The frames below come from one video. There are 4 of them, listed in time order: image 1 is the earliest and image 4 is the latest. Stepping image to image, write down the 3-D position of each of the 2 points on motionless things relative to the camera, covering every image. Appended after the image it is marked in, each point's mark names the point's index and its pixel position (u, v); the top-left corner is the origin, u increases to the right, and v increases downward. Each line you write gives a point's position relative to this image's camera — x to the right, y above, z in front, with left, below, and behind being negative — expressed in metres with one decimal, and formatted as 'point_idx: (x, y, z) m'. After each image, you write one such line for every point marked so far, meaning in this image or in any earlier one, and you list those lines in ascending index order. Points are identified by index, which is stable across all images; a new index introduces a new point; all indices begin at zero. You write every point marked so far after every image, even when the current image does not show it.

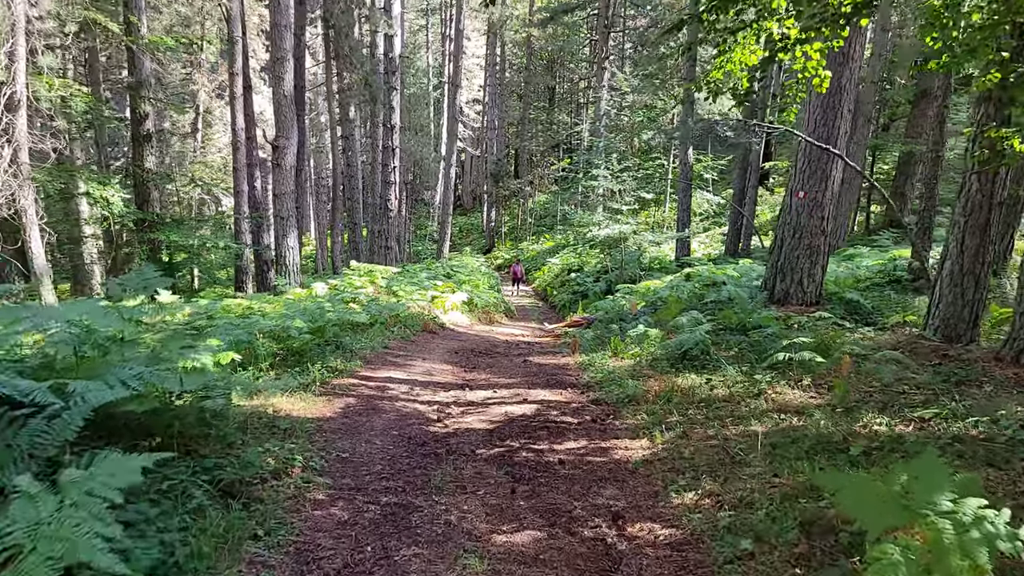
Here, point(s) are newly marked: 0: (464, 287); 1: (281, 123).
0: (-0.9, 0.0, +15.8) m
1: (-4.3, +3.1, +14.7) m
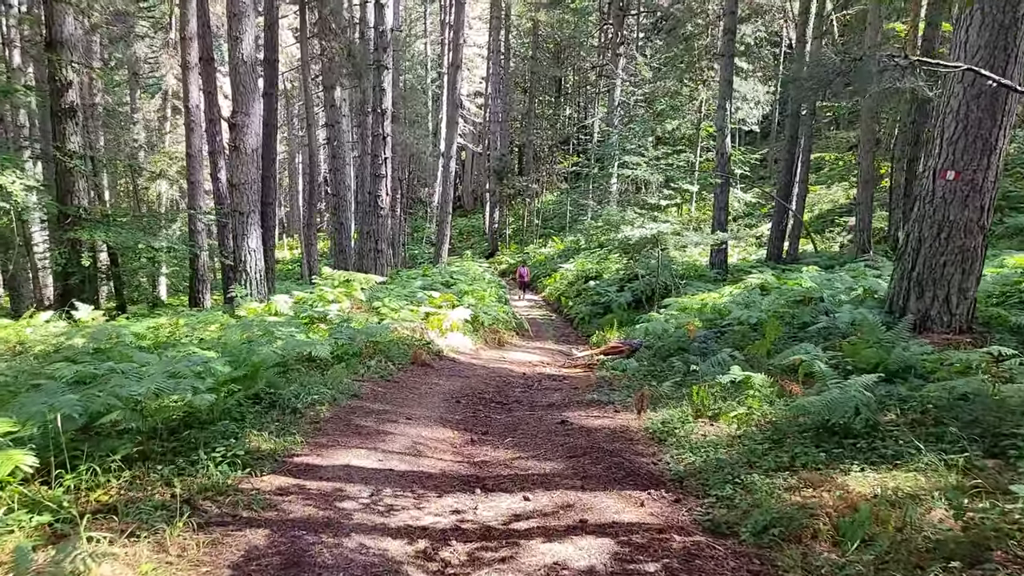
0: (-0.7, -0.2, +12.9) m
1: (-4.1, +2.9, +11.8) m
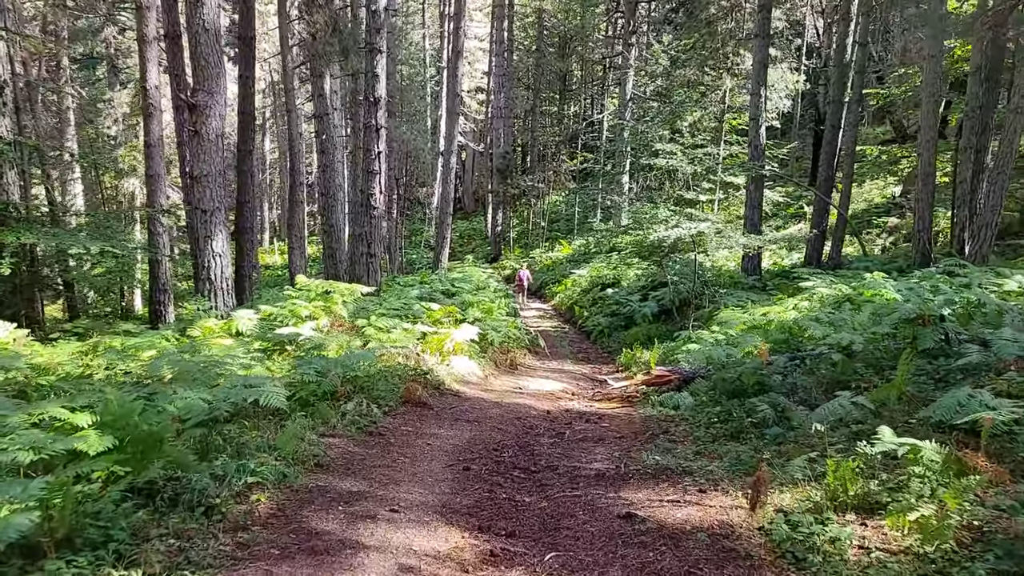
0: (-0.6, -0.3, +11.0) m
1: (-3.9, +2.8, +9.9) m
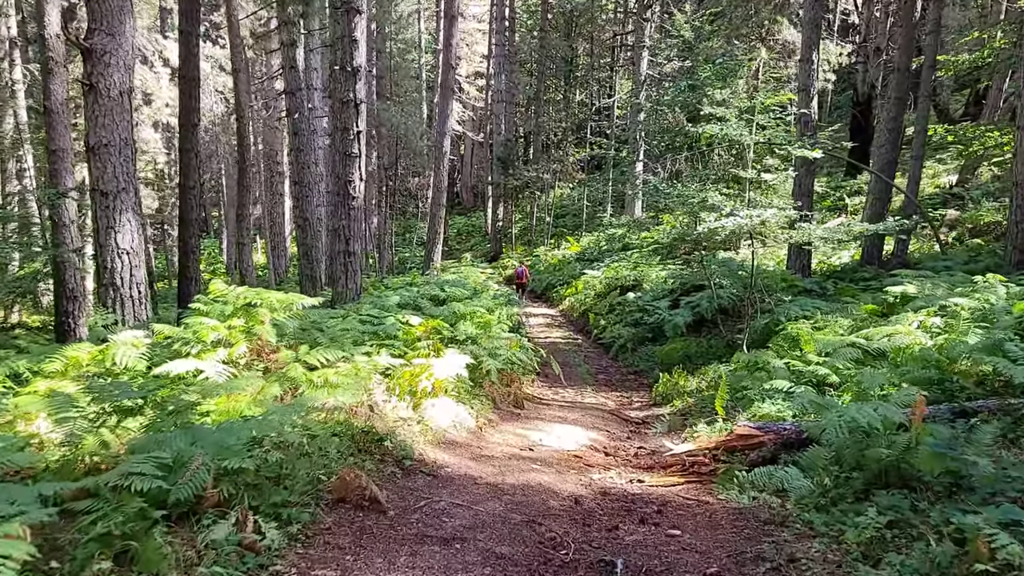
0: (-0.5, -0.4, +8.5) m
1: (-3.9, +2.7, +7.4) m
